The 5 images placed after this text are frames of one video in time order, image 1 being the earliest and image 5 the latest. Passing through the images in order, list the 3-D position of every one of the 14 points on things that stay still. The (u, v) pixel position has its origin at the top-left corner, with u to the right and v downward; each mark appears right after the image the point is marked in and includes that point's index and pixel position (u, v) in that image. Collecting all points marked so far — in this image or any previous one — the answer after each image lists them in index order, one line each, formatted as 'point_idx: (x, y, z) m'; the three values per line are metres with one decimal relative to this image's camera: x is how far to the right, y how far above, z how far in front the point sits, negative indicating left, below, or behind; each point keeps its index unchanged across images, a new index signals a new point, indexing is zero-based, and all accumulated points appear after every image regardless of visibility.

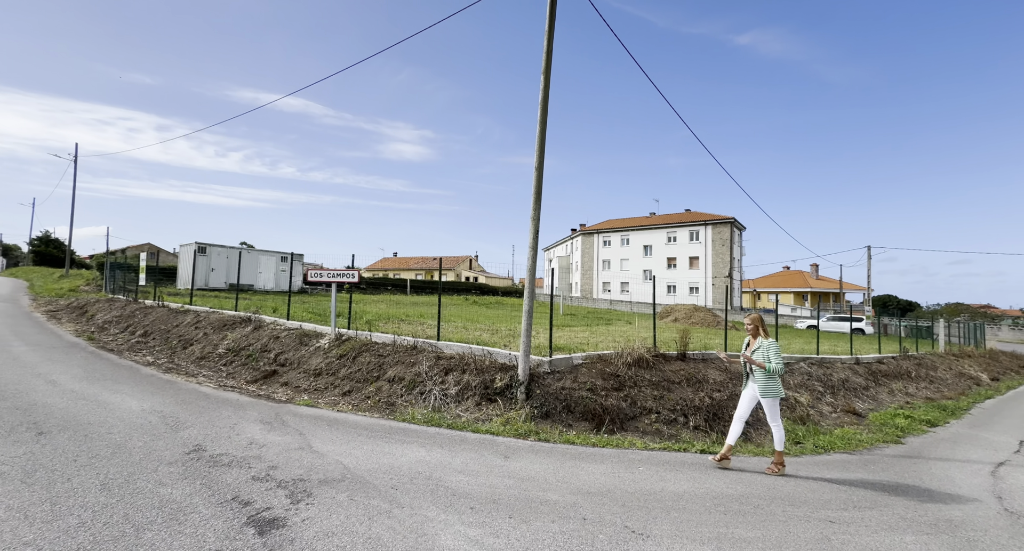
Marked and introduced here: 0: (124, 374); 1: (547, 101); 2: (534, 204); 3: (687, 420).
0: (-5.9, -1.5, +7.5) m
1: (+0.5, +2.5, +6.9) m
2: (+0.3, +1.0, +6.9) m
3: (+2.4, -2.0, +6.9) m
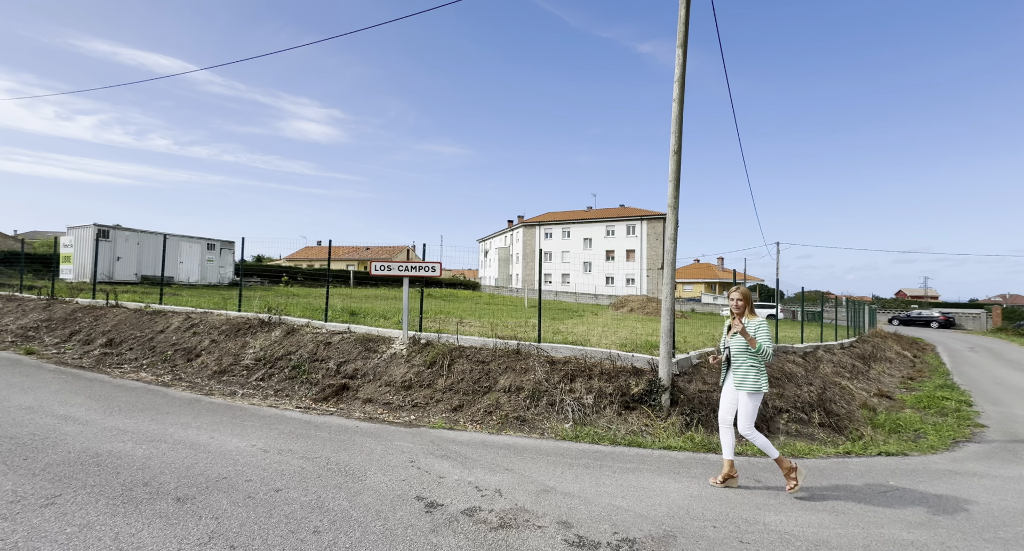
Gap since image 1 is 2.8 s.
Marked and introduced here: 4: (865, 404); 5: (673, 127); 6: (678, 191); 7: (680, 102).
0: (-4.2, -1.4, +5.8) m
1: (+2.2, +2.5, +6.2) m
2: (+2.0, +1.1, +6.3) m
3: (+4.1, -1.9, +6.7) m
4: (+6.1, -2.2, +8.5) m
5: (+2.1, +1.9, +6.3) m
6: (+2.1, +1.1, +6.3) m
7: (+2.1, +2.2, +6.3) m
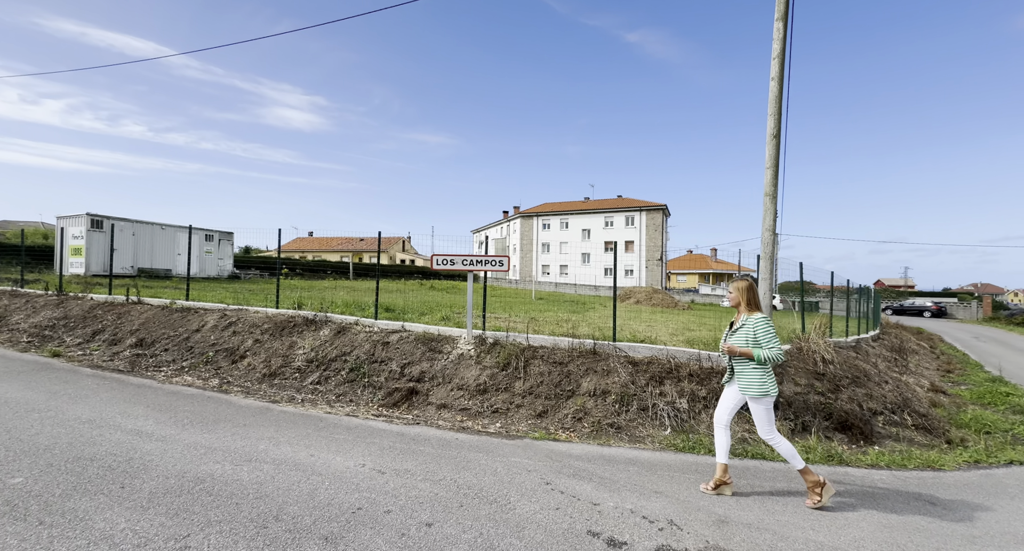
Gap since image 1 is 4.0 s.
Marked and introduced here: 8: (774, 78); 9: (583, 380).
0: (-3.2, -1.4, +5.2) m
1: (+3.3, +2.6, +5.8) m
2: (+3.1, +1.2, +5.9) m
3: (+5.1, -1.9, +6.4) m
4: (+7.1, -2.1, +8.3) m
5: (+3.1, +2.0, +5.9) m
6: (+3.2, +1.1, +5.9) m
7: (+3.2, +2.3, +5.9) m
8: (+3.1, +2.3, +5.9) m
9: (+0.9, -1.3, +6.1) m
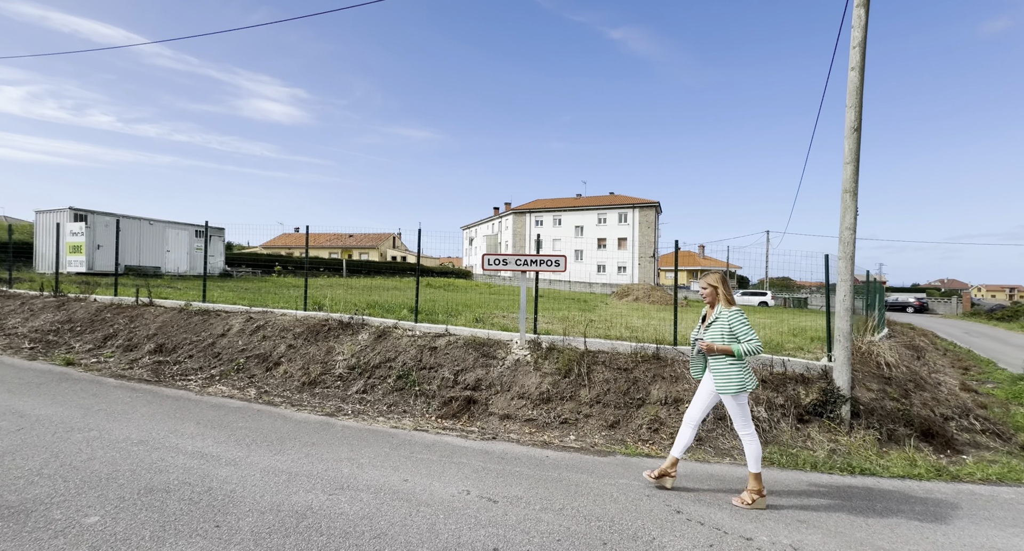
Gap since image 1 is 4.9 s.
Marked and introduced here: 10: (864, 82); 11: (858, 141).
0: (-2.4, -1.4, +4.8) m
1: (+4.0, +2.6, +5.5) m
2: (+3.8, +1.1, +5.6) m
3: (+5.9, -1.9, +6.2) m
4: (+7.7, -2.1, +8.2) m
5: (+3.9, +2.0, +5.6) m
6: (+3.9, +1.1, +5.6) m
7: (+3.9, +2.2, +5.6) m
8: (+3.9, +2.3, +5.6) m
9: (+1.6, -1.3, +5.8) m
10: (+4.0, +2.1, +5.5) m
11: (+3.9, +1.5, +5.6) m
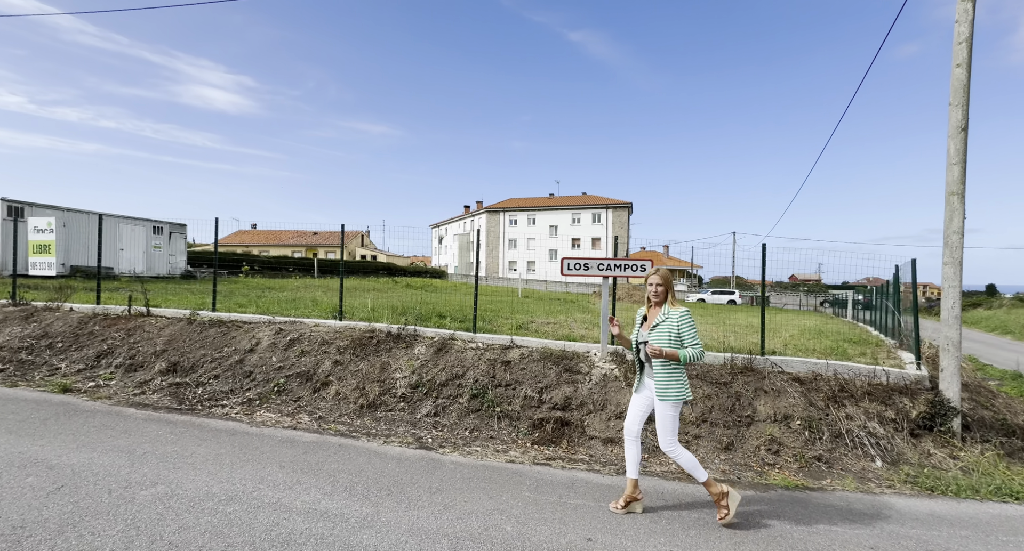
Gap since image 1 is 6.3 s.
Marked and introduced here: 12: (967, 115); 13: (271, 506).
0: (-1.2, -1.5, +4.0) m
1: (+5.1, +2.5, +5.3) m
2: (+4.9, +1.1, +5.4) m
3: (+6.9, -2.0, +6.2) m
4: (+8.5, -2.2, +8.3) m
5: (+4.9, +1.9, +5.4) m
6: (+5.0, +1.0, +5.4) m
7: (+5.0, +2.2, +5.4) m
8: (+4.9, +2.2, +5.4) m
9: (+2.7, -1.4, +5.3) m
10: (+5.0, +2.1, +5.3) m
11: (+5.0, +1.4, +5.4) m
12: (+5.0, +1.7, +5.4) m
13: (-1.6, -1.5, +3.2) m
